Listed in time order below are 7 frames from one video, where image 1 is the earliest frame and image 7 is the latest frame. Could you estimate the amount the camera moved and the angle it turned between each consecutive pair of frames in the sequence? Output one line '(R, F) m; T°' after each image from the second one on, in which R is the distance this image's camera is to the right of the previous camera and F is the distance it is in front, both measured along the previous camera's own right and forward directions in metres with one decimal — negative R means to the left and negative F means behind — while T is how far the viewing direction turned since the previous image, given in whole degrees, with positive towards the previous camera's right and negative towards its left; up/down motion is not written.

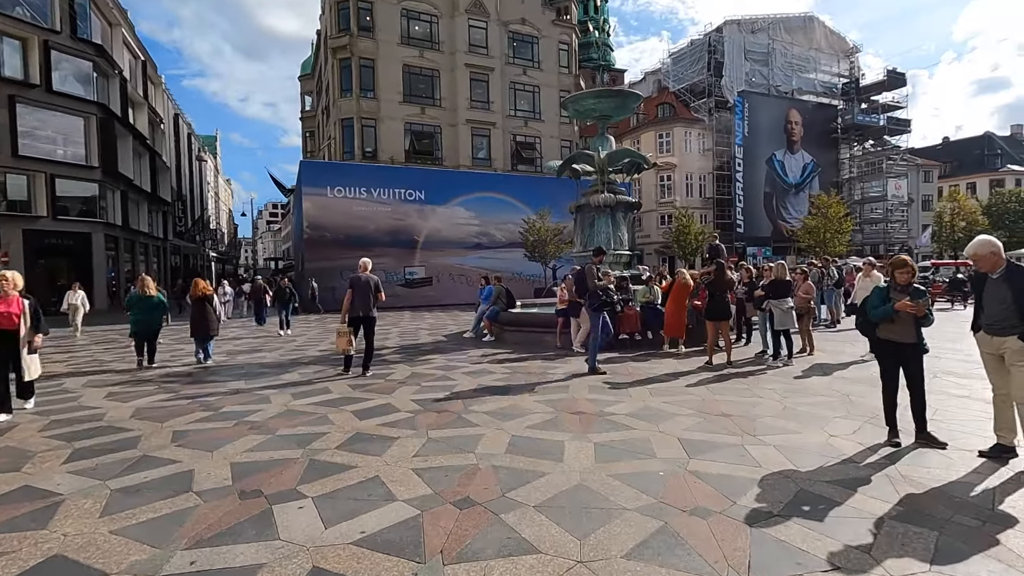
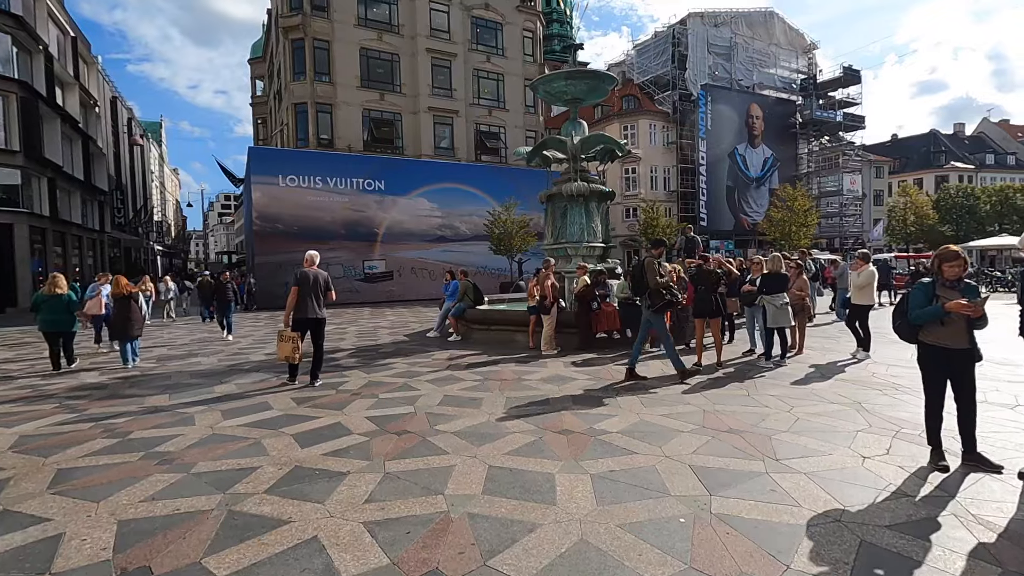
(-0.1, +0.9) m; +4°
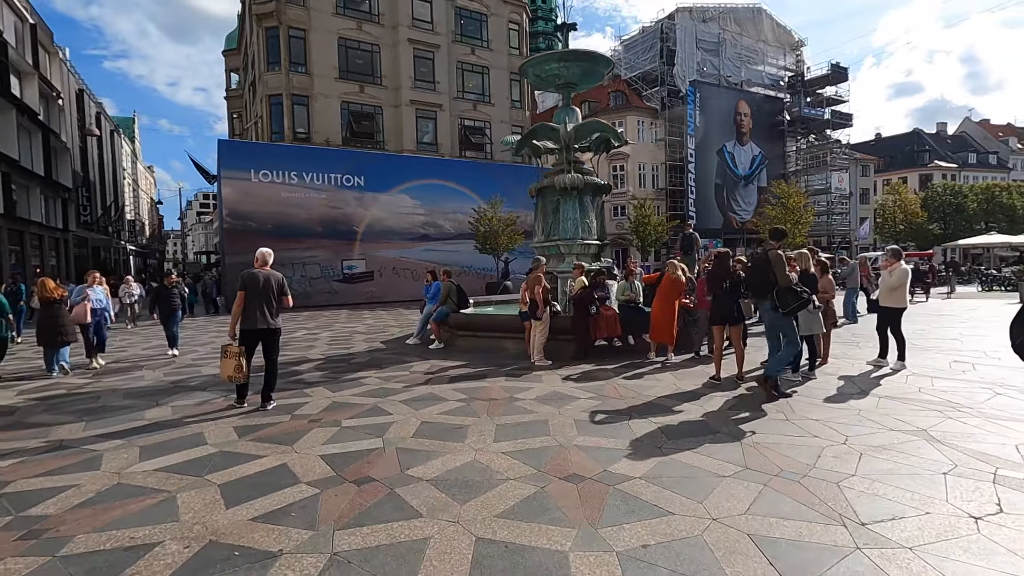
(-0.1, +1.1) m; +2°
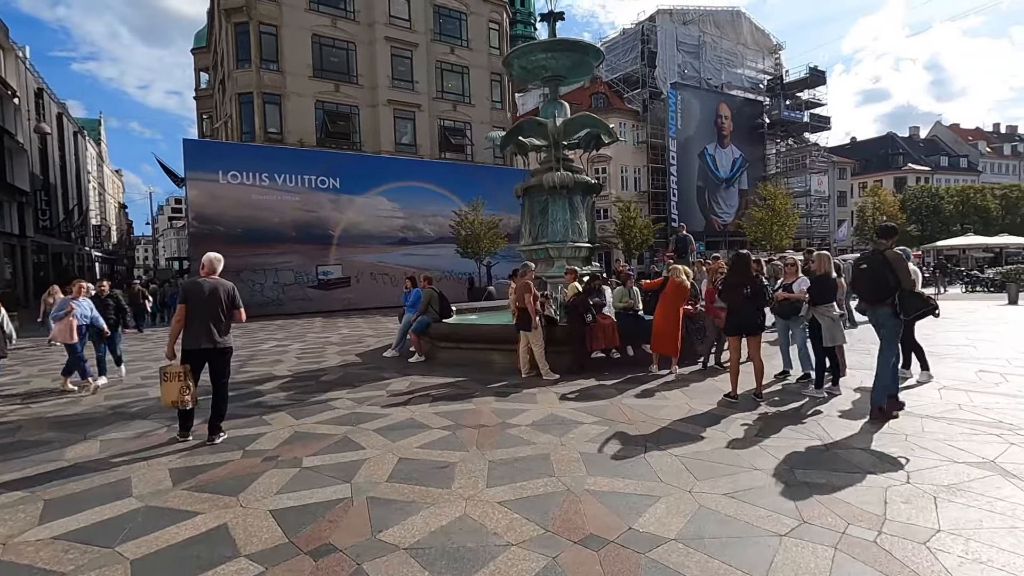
(-0.1, +0.8) m; +2°
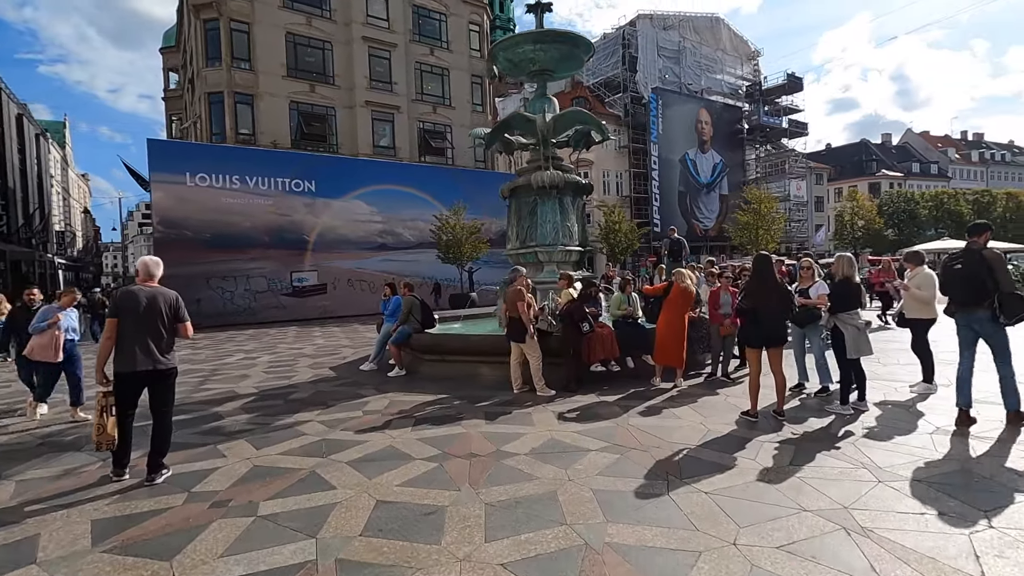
(-0.1, +0.7) m; +2°
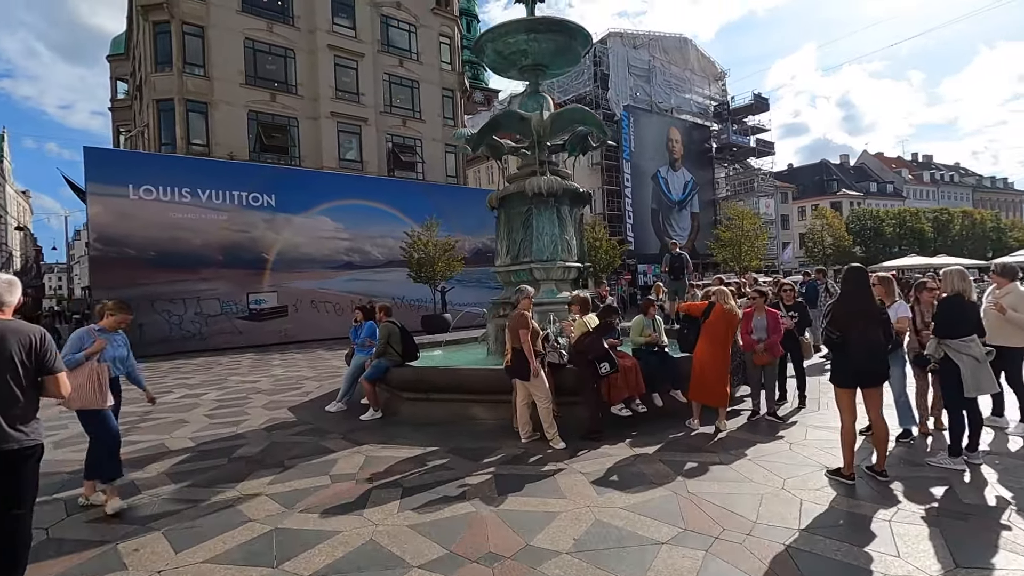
(-0.4, +1.4) m; +4°
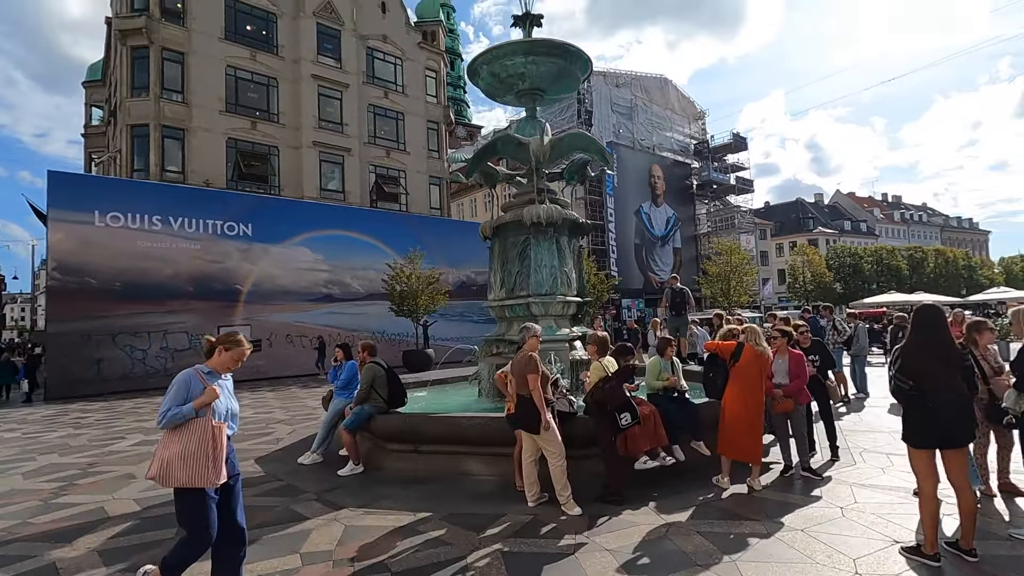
(-0.2, +0.7) m; +2°
